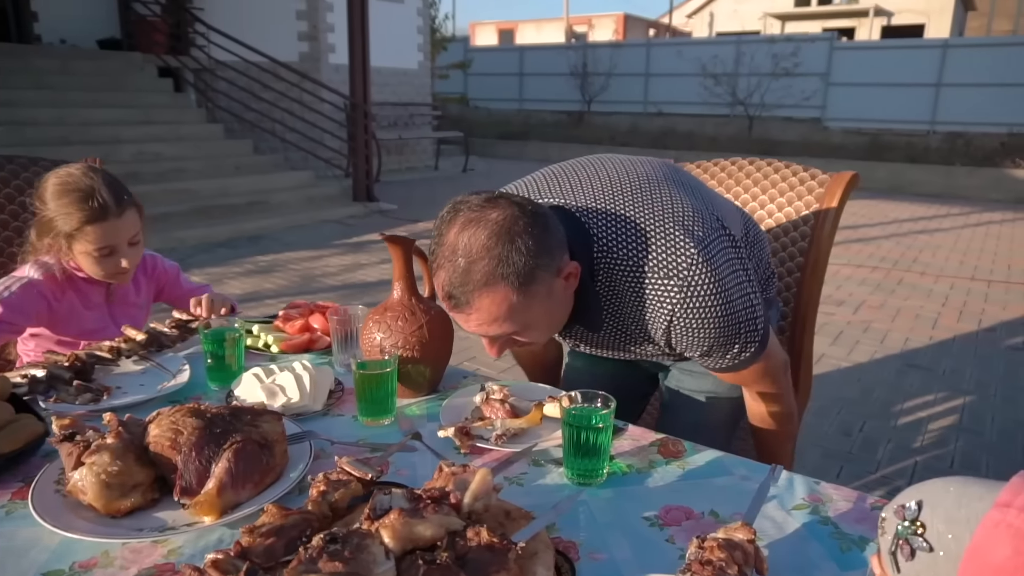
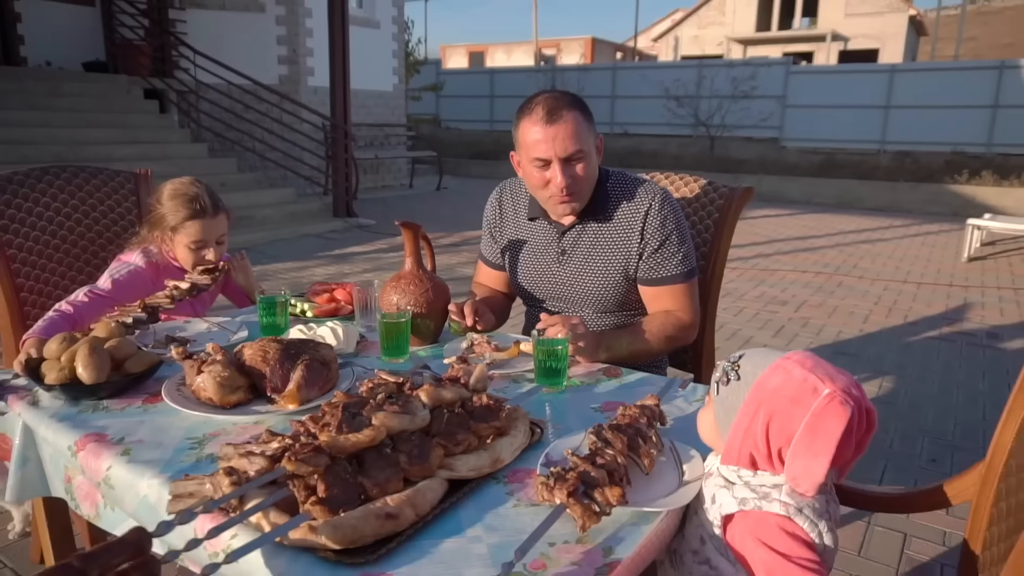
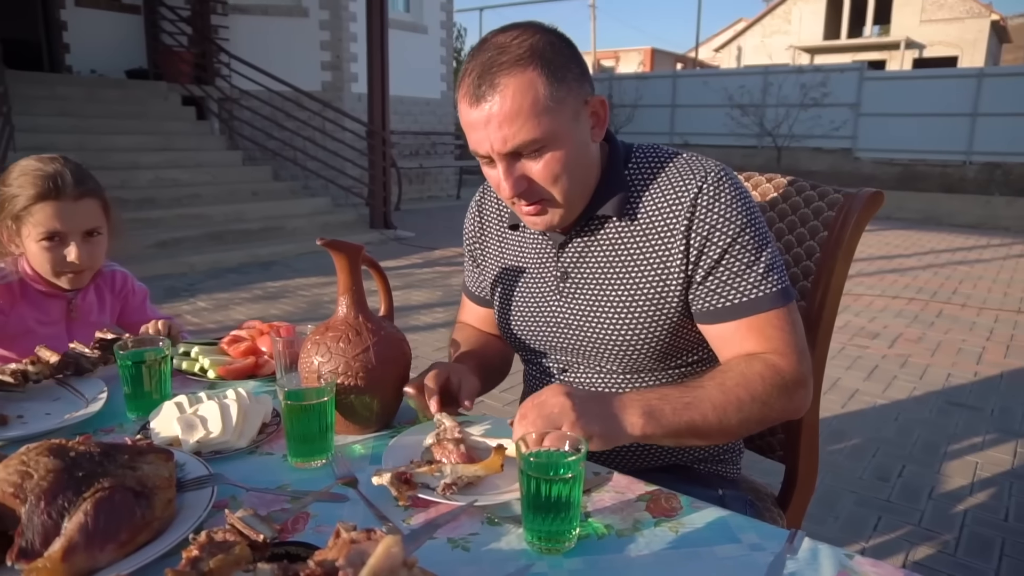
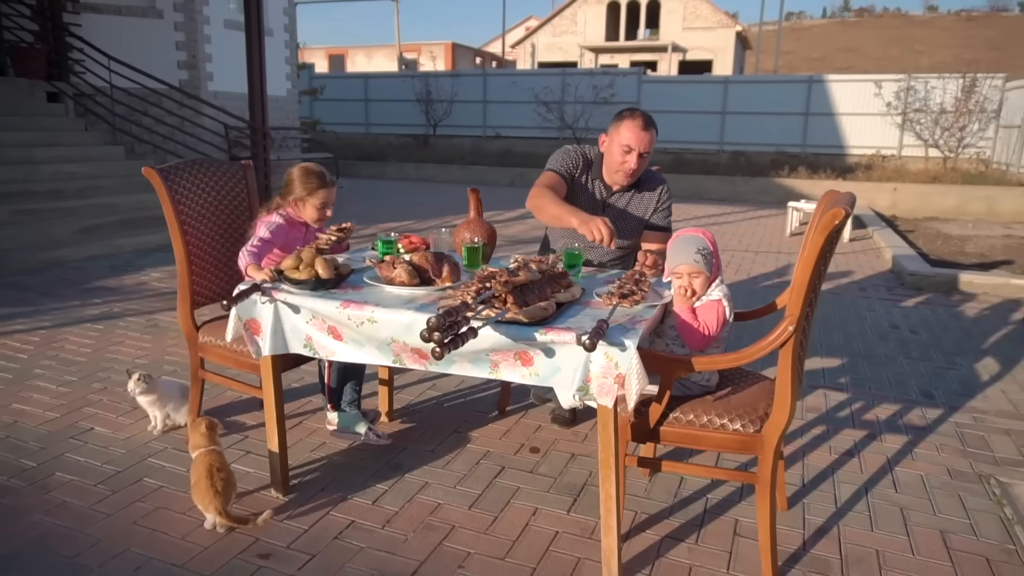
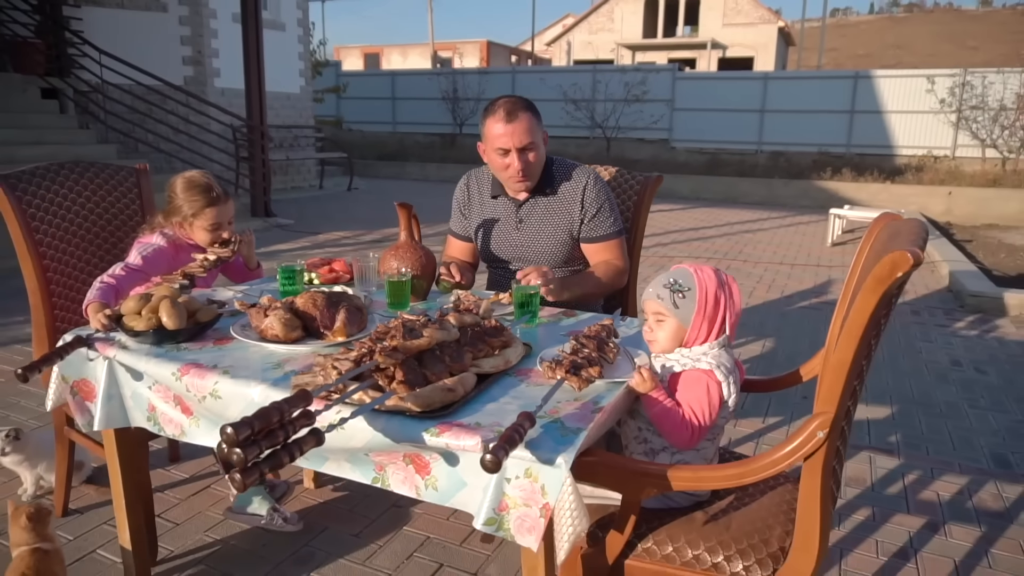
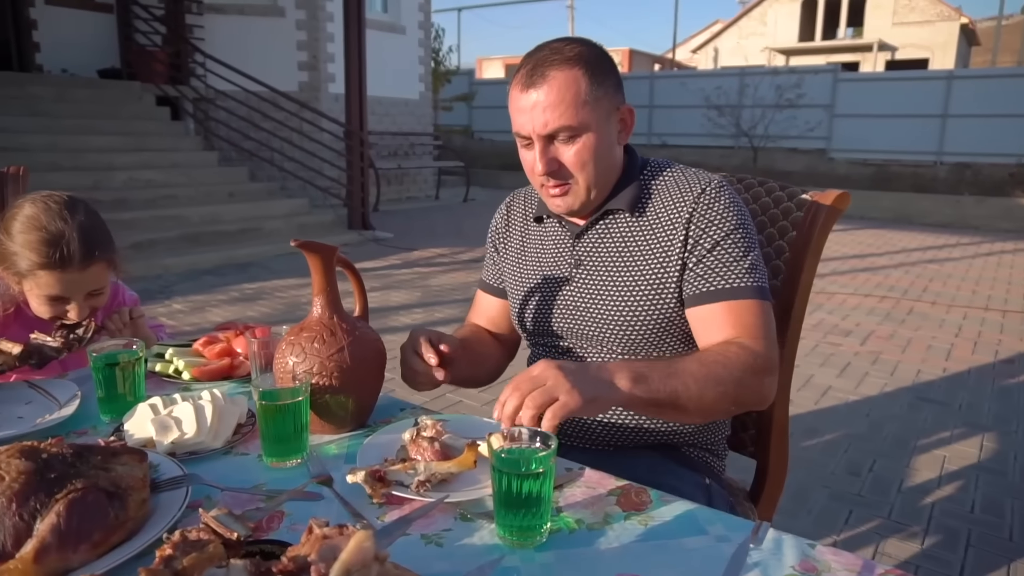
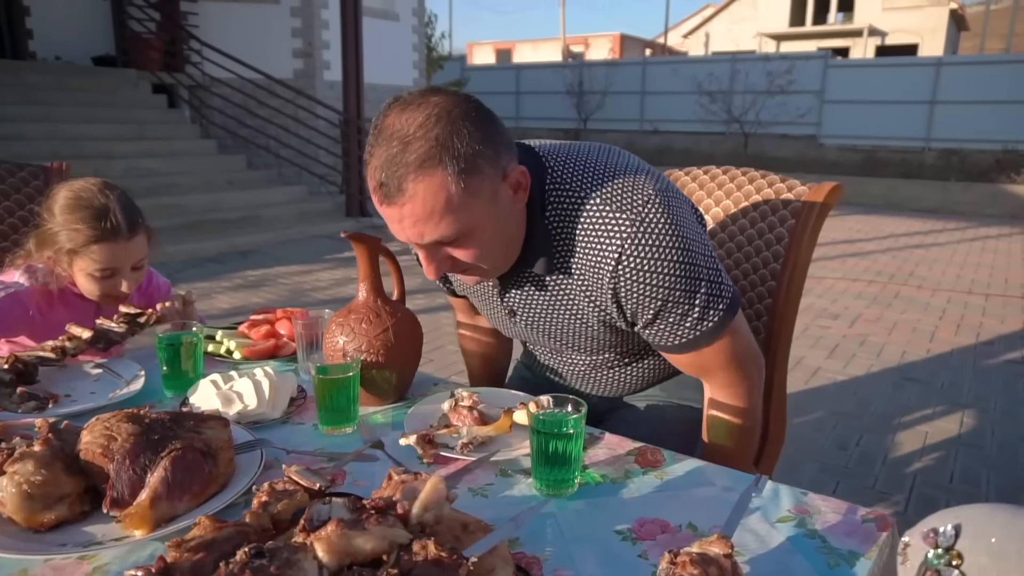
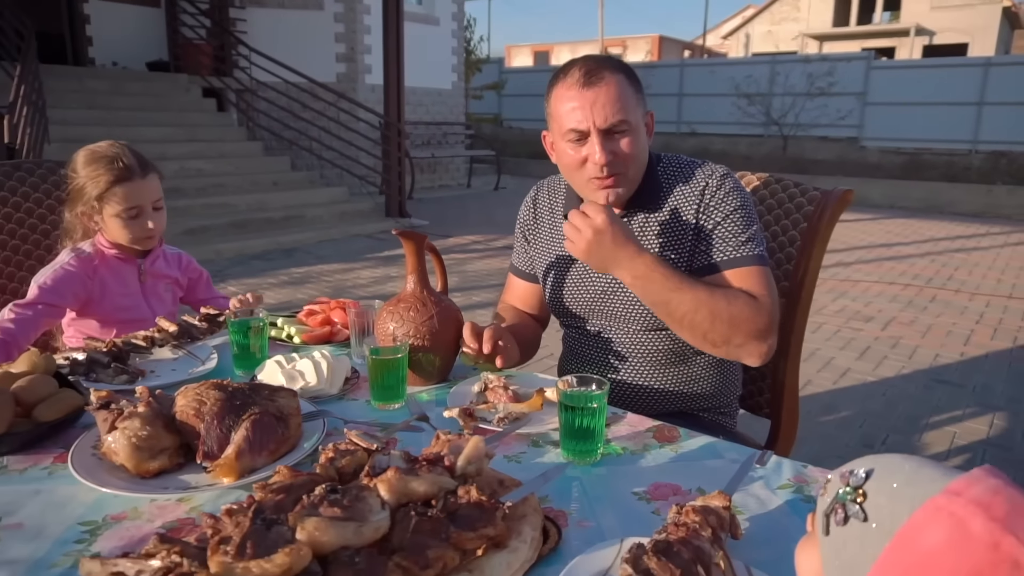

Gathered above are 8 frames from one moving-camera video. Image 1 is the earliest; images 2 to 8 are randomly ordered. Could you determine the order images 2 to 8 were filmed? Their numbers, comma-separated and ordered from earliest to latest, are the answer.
7, 6, 3, 8, 2, 5, 4
